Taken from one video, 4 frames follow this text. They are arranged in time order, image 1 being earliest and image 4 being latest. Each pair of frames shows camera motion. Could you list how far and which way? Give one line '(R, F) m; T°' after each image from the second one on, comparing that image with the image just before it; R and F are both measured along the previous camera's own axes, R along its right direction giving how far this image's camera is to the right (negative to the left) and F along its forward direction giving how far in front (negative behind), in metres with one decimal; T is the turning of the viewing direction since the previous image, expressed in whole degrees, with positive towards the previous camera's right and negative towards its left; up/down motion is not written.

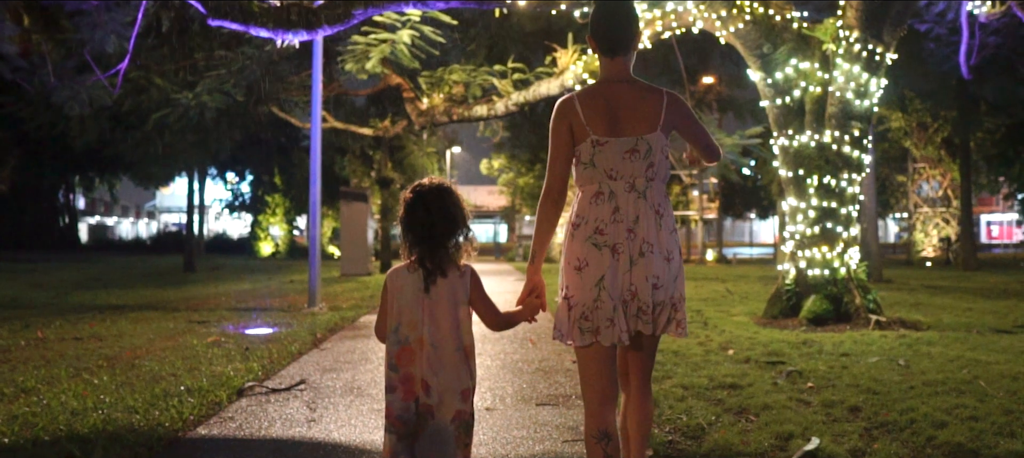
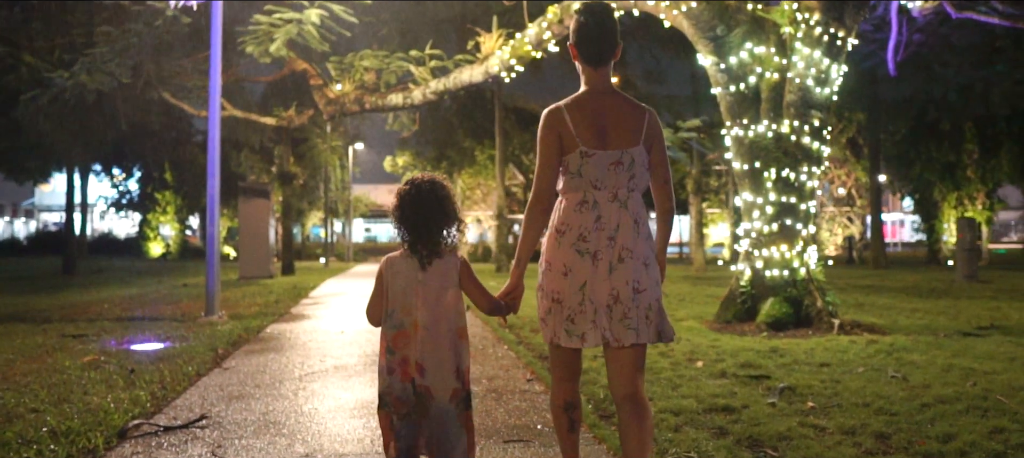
(-0.3, +1.4) m; +6°
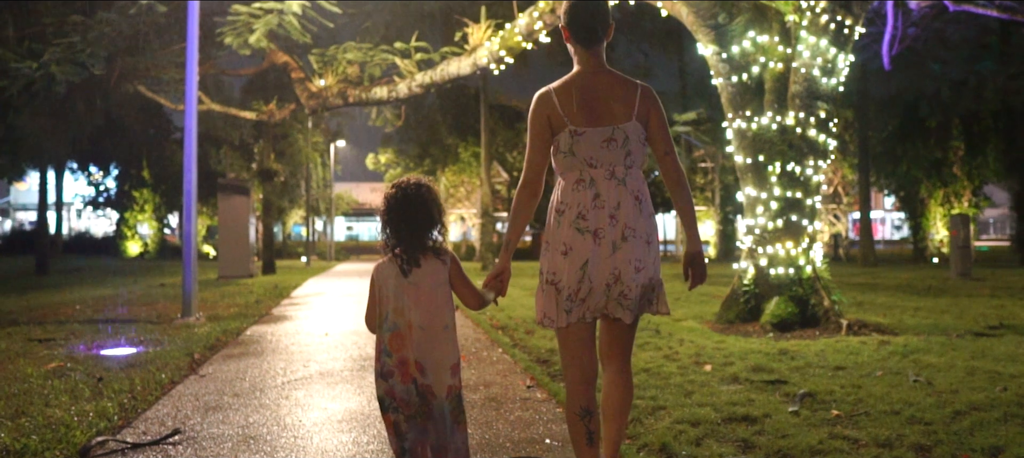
(-0.1, +0.5) m; +1°
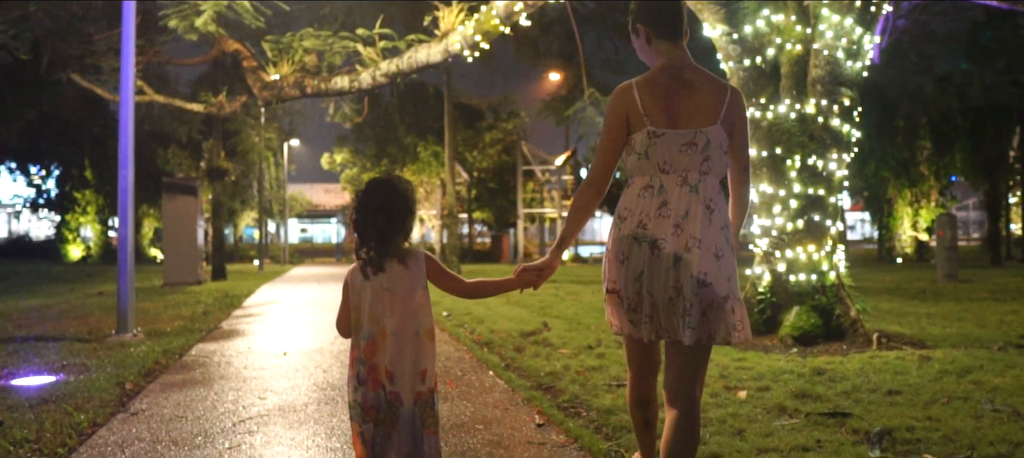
(-0.3, +1.3) m; +3°
